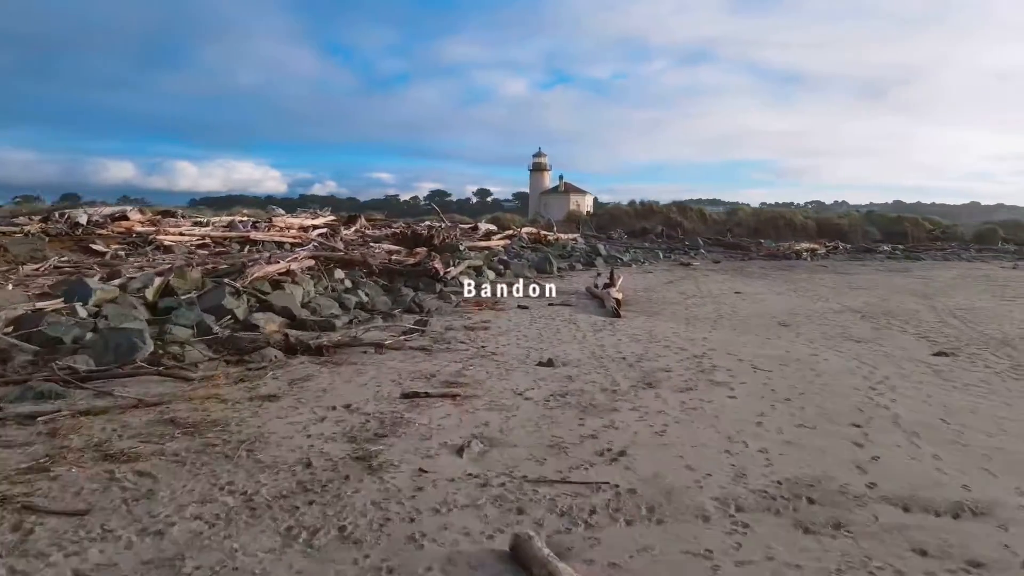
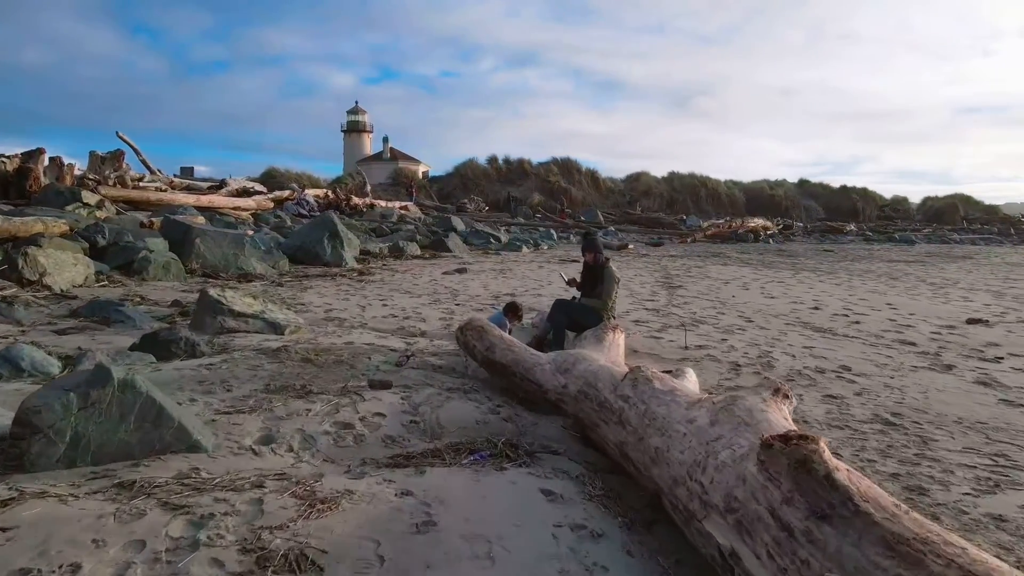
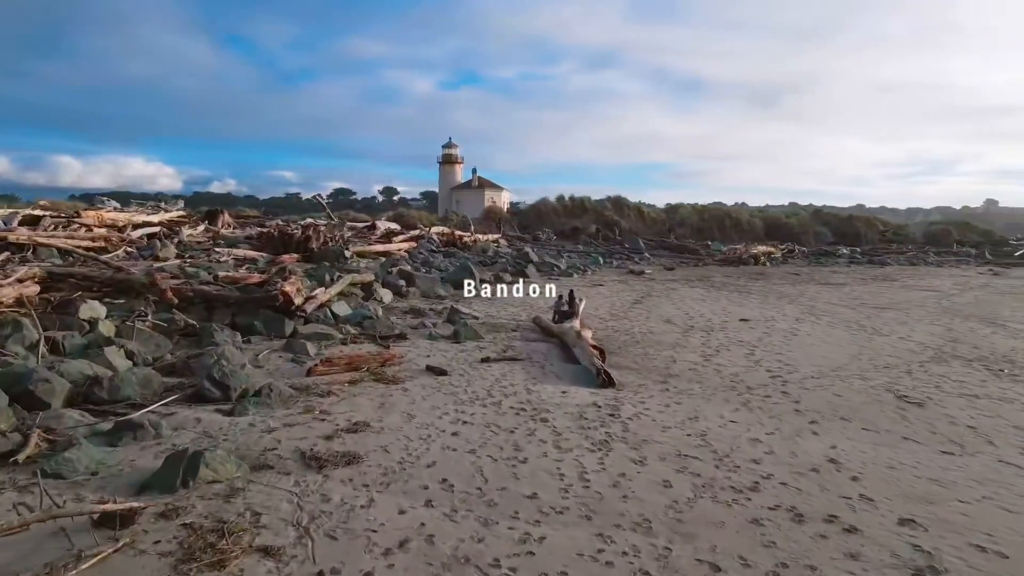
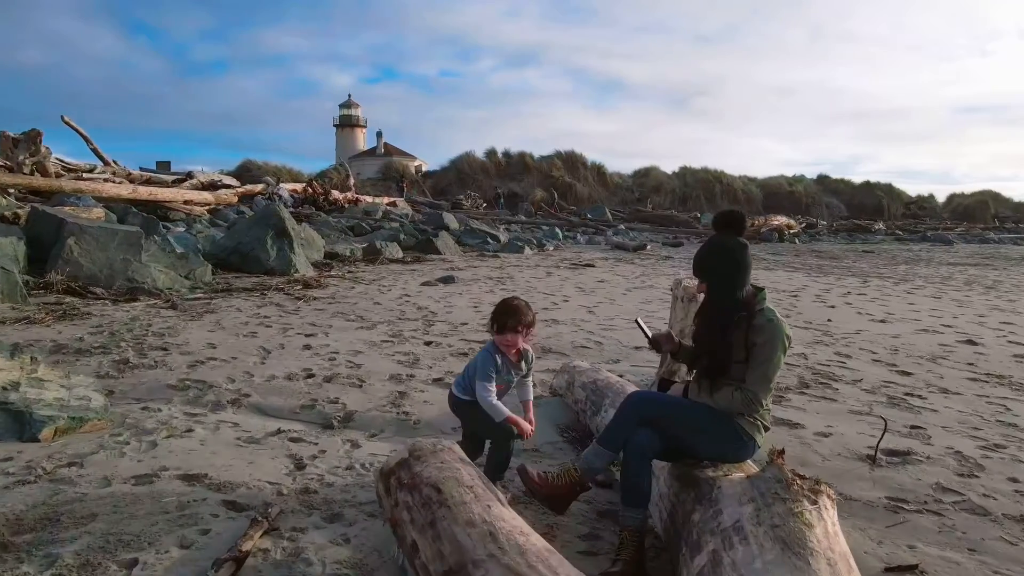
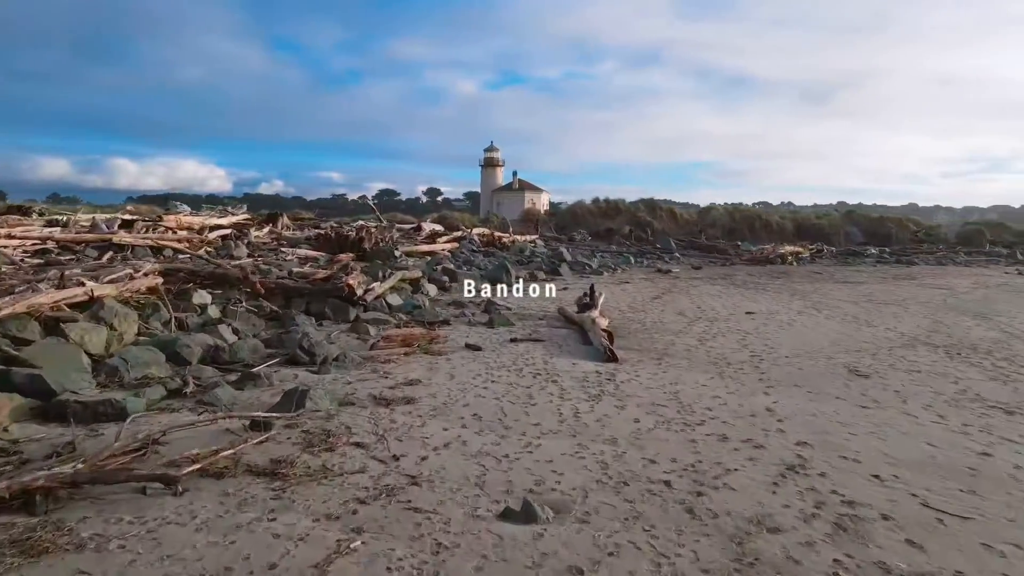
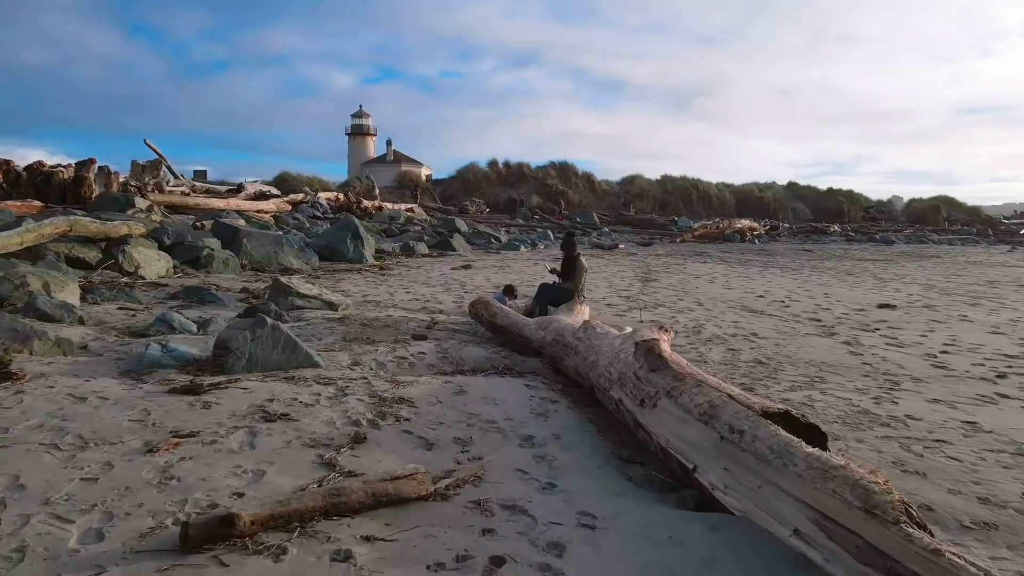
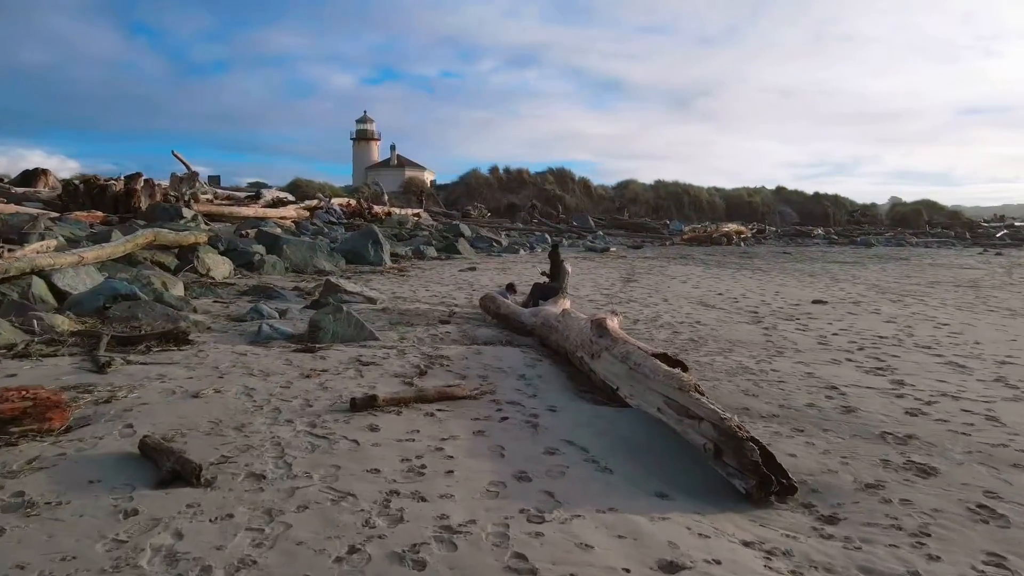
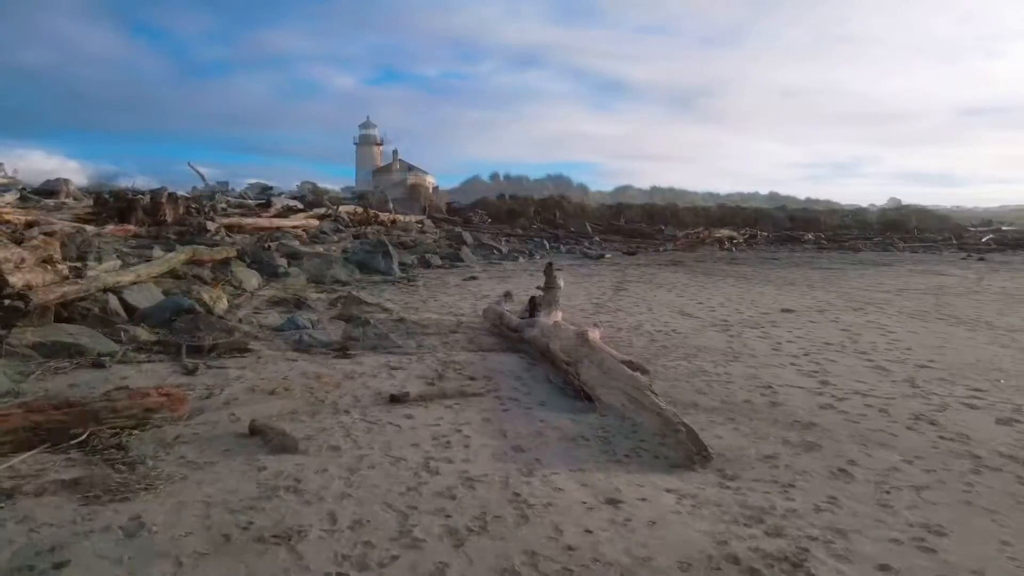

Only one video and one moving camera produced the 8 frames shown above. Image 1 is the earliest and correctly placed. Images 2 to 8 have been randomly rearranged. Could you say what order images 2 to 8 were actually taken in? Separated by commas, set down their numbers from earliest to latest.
5, 3, 8, 7, 6, 2, 4
